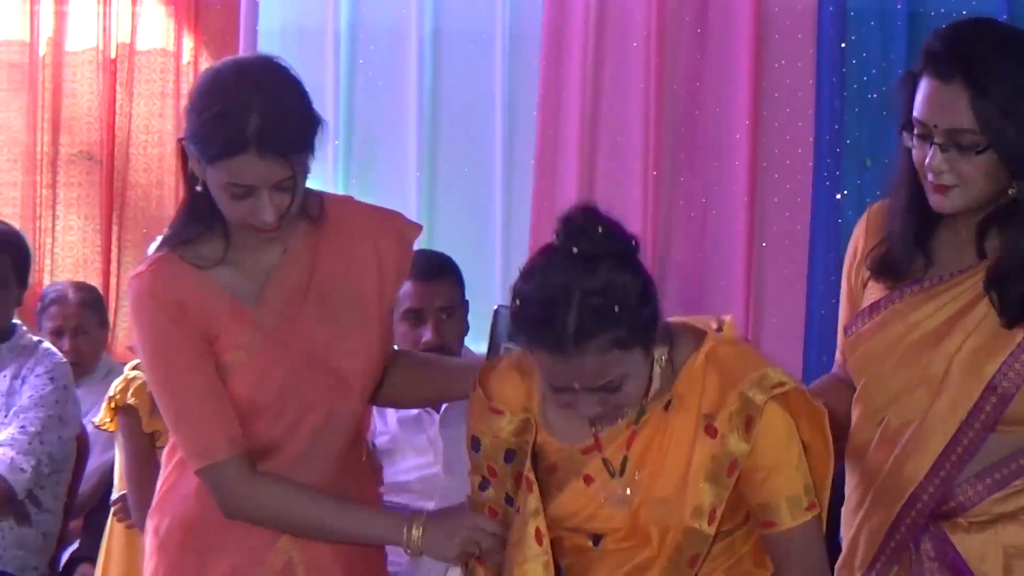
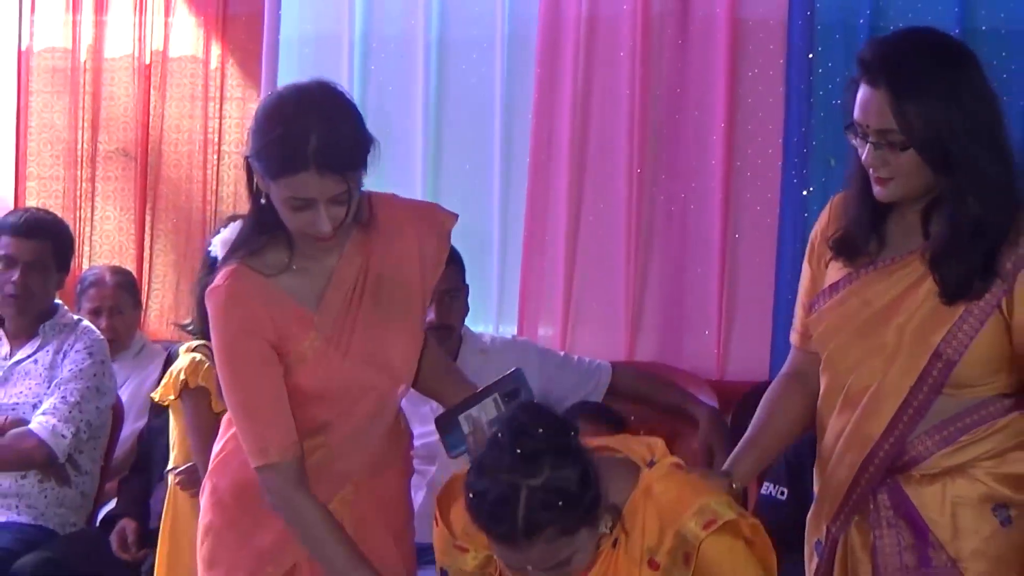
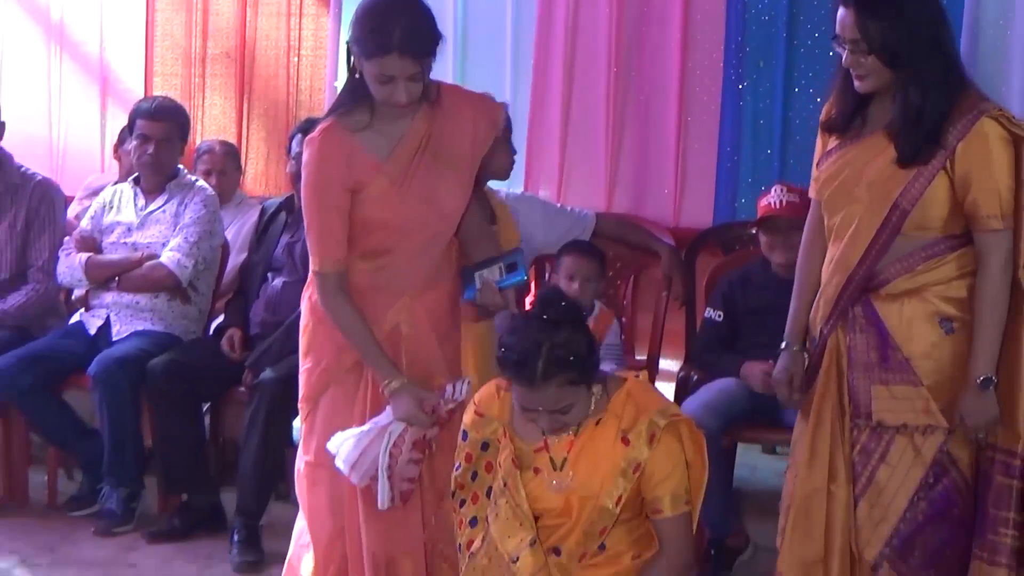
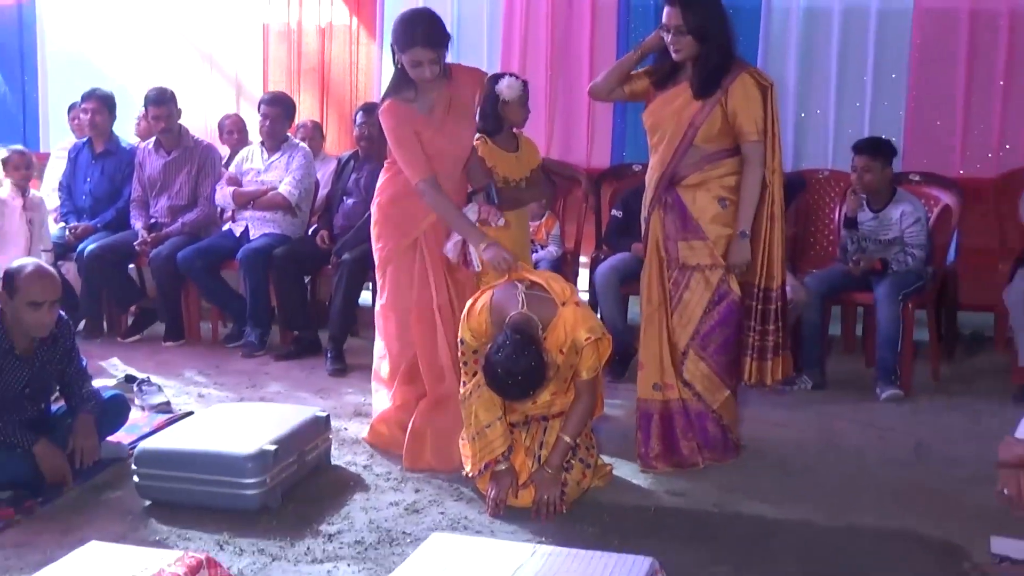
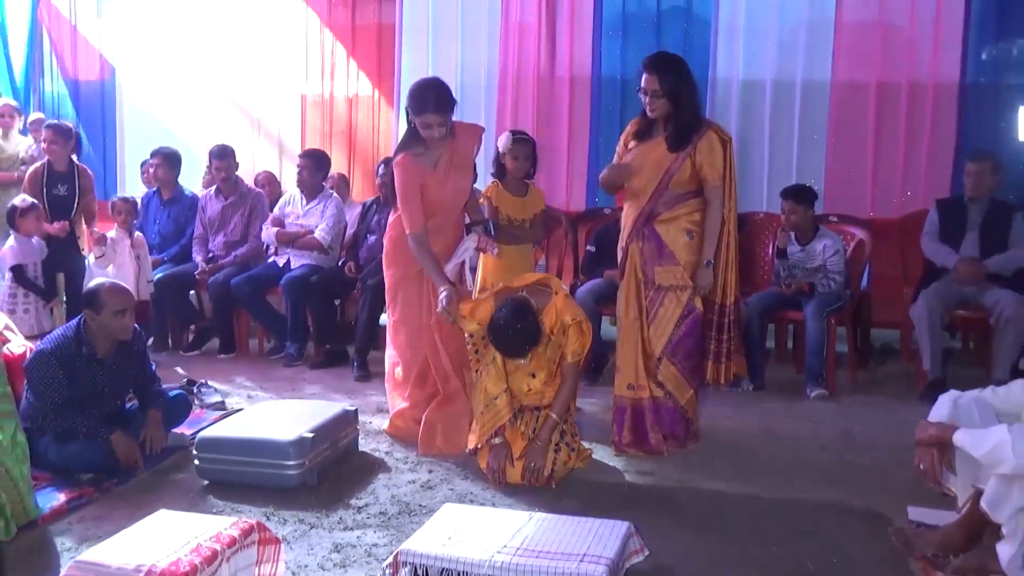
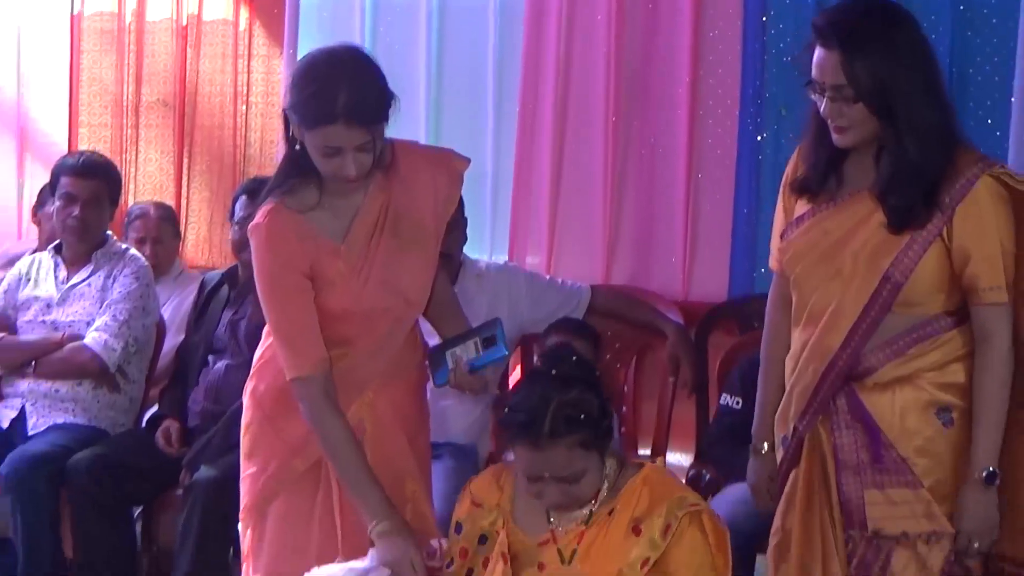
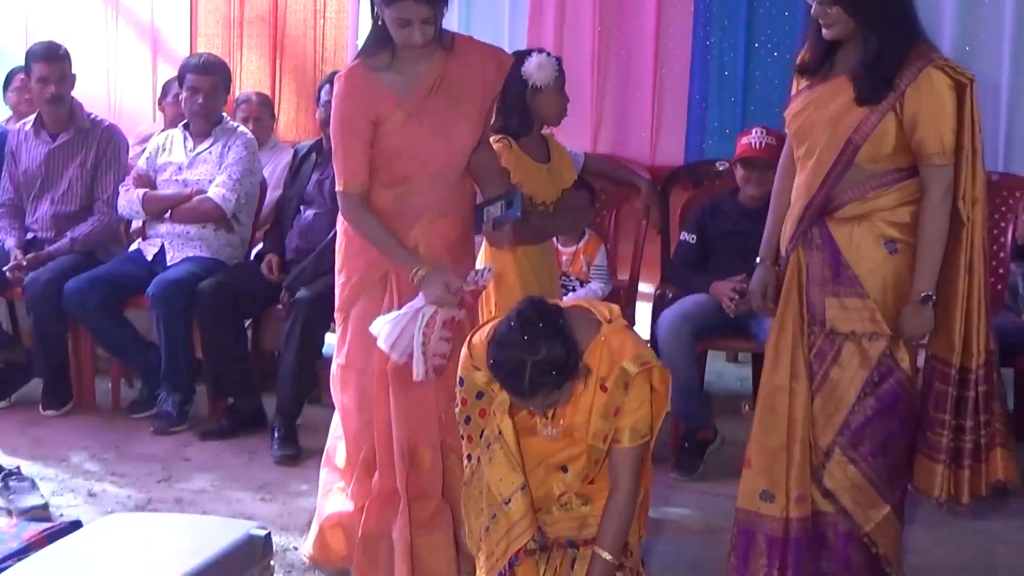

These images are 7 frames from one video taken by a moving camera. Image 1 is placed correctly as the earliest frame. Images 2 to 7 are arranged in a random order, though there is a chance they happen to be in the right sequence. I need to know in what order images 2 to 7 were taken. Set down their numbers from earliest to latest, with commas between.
2, 6, 3, 7, 4, 5
